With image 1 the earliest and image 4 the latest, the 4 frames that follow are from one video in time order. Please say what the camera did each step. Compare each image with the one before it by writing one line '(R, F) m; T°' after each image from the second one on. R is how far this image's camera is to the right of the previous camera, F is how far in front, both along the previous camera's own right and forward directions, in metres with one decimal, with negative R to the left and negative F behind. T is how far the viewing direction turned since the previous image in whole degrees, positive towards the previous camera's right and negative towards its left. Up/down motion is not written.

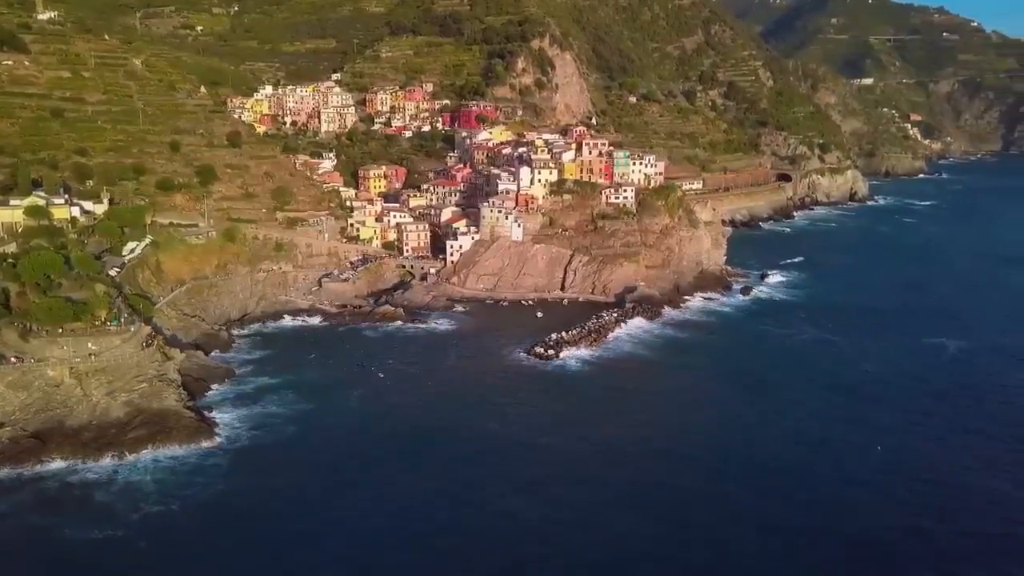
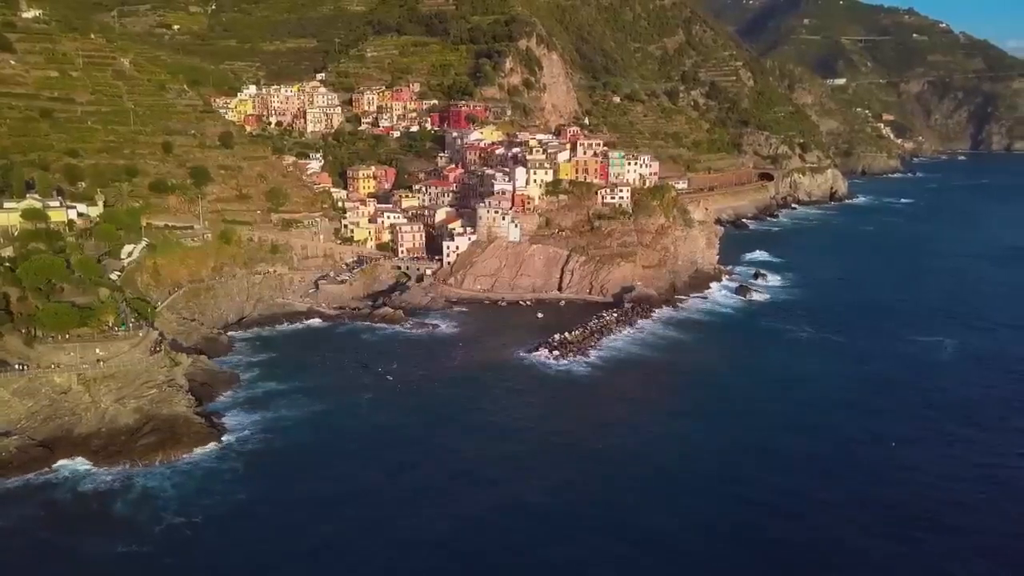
(-1.9, +0.1) m; +2°
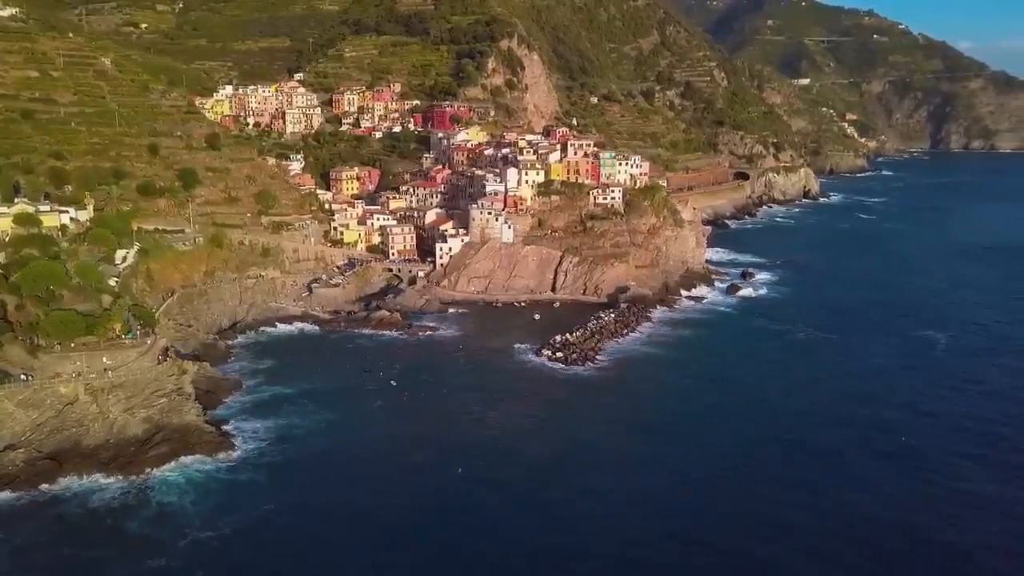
(-2.3, +0.3) m; +3°
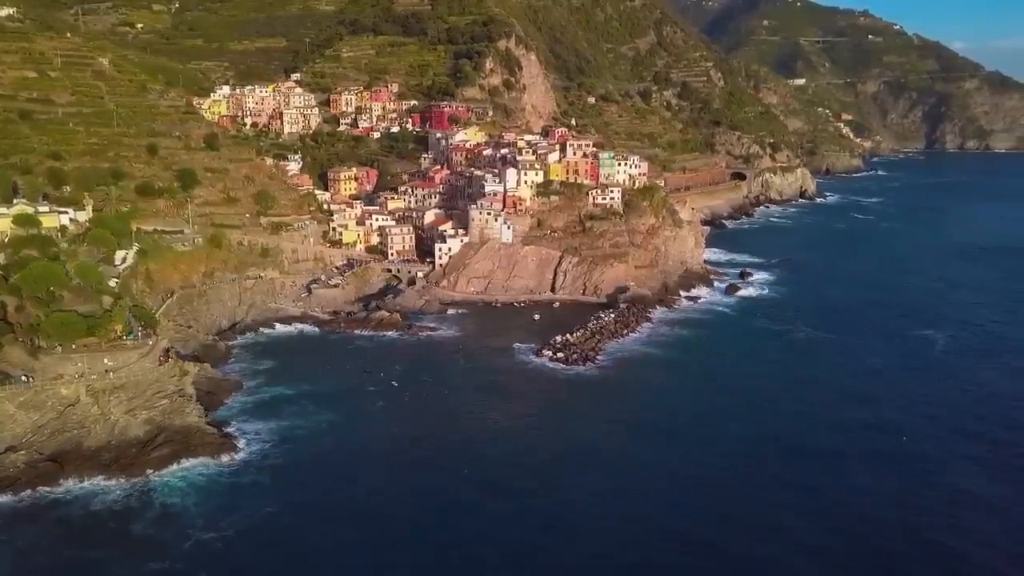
(-0.3, 0.0) m; 0°
